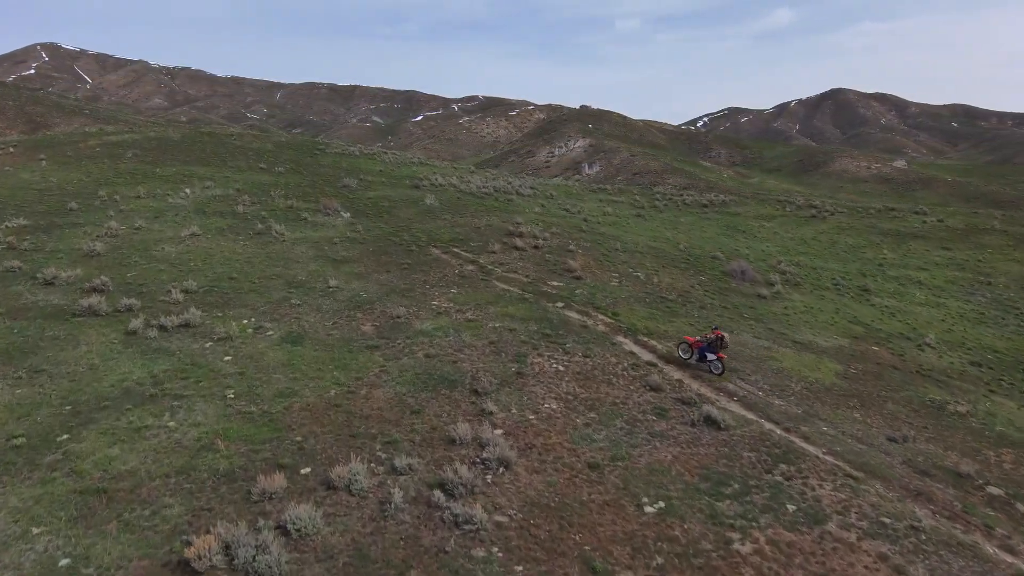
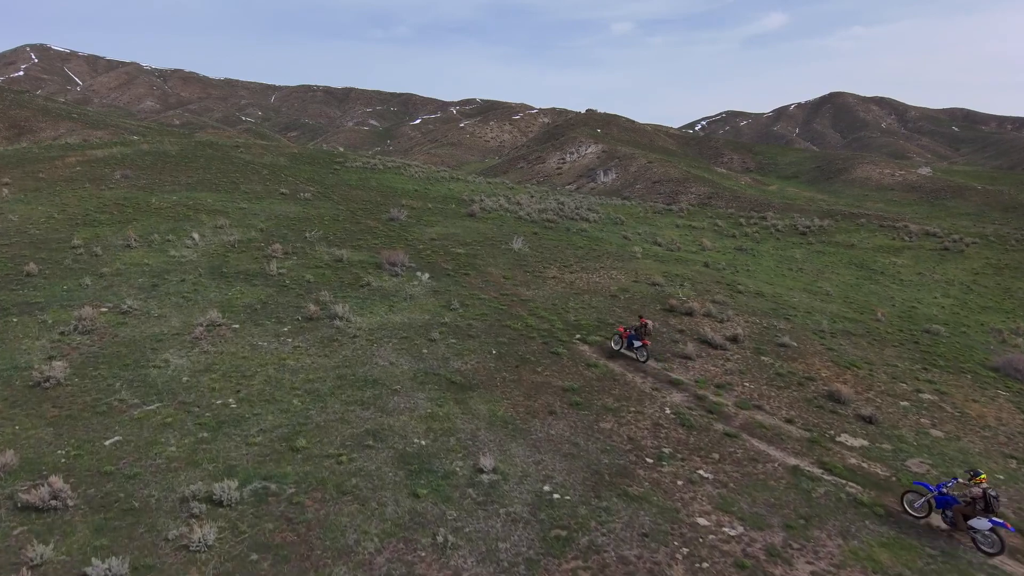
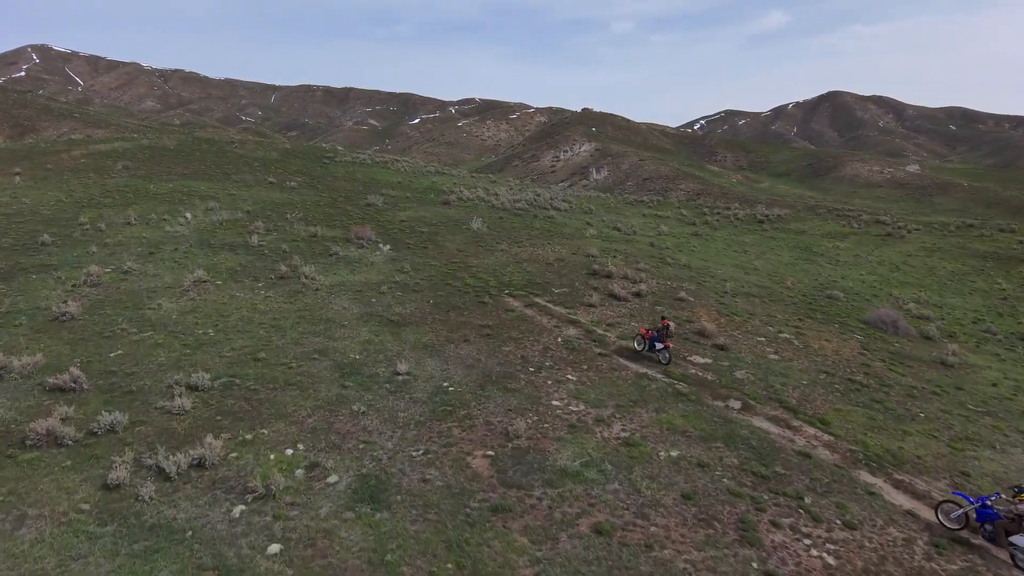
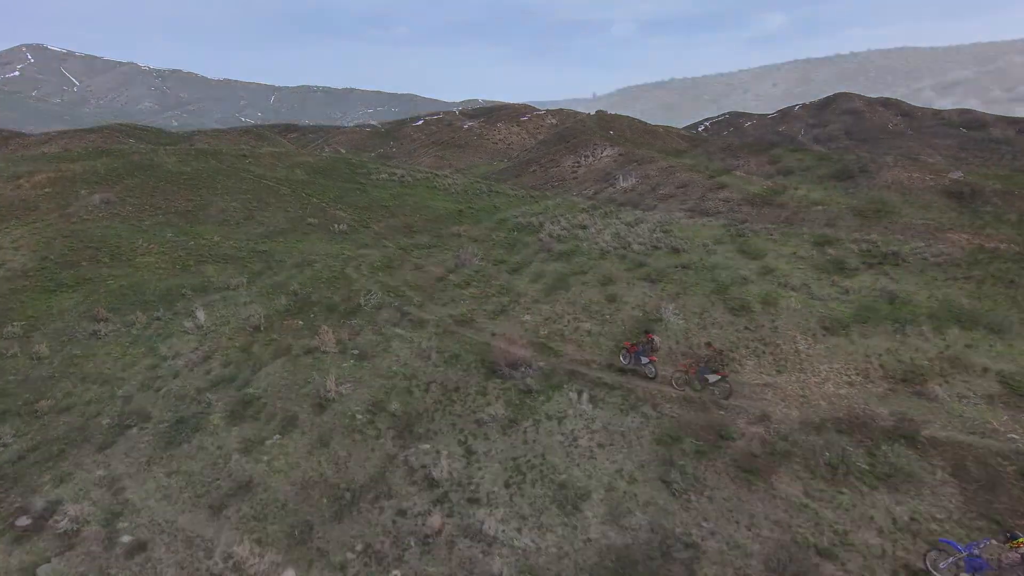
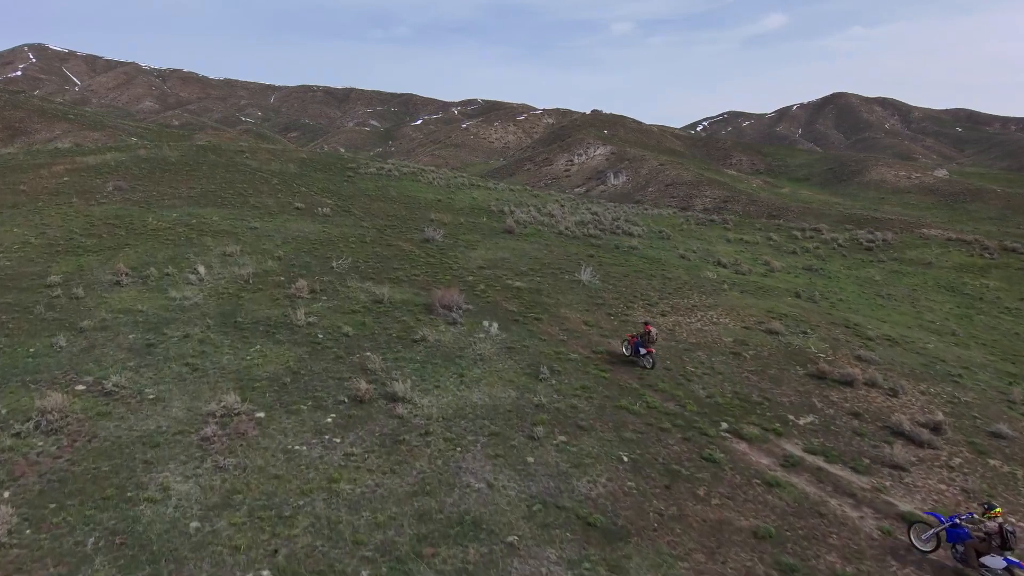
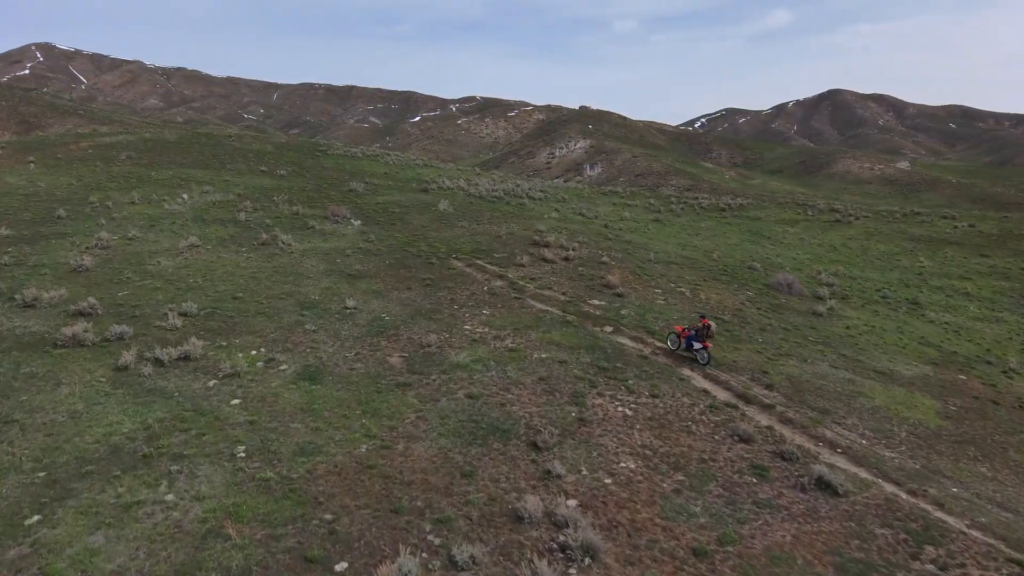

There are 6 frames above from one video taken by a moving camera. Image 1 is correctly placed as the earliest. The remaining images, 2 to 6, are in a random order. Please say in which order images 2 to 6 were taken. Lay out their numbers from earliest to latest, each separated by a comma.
6, 3, 2, 5, 4
